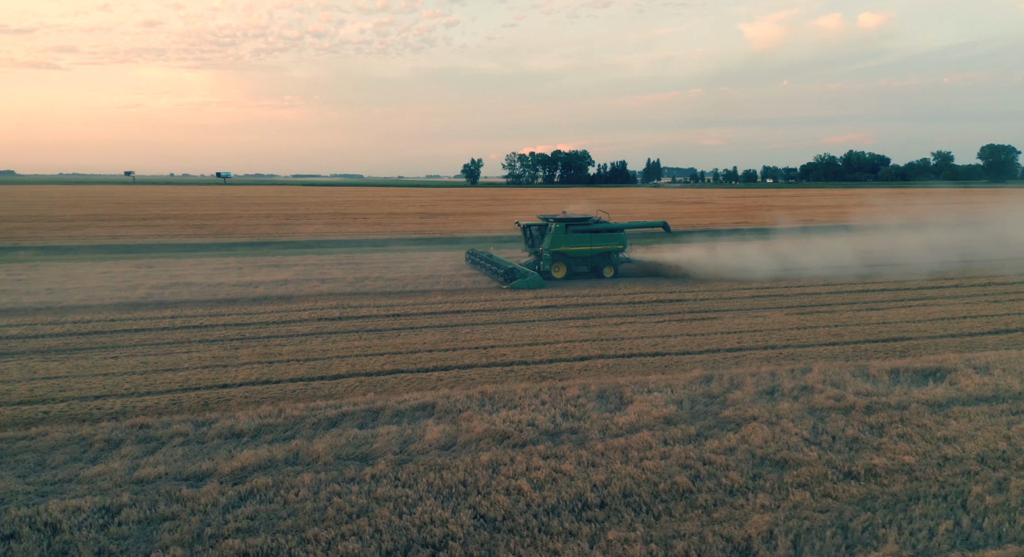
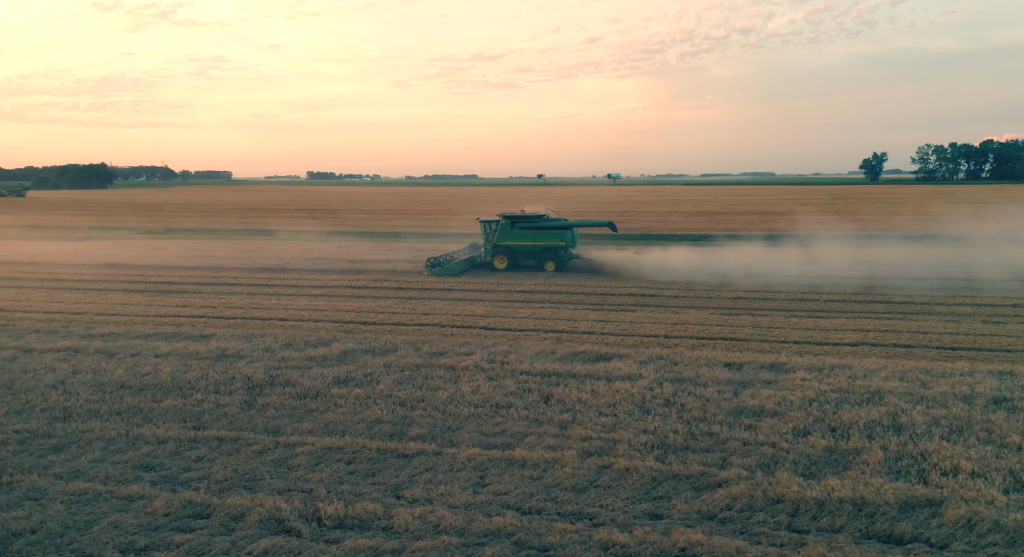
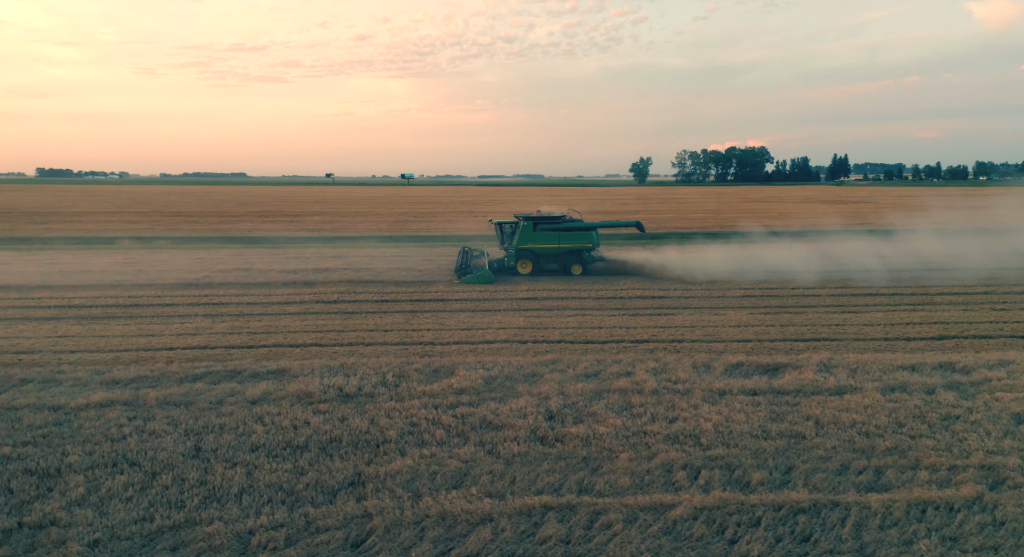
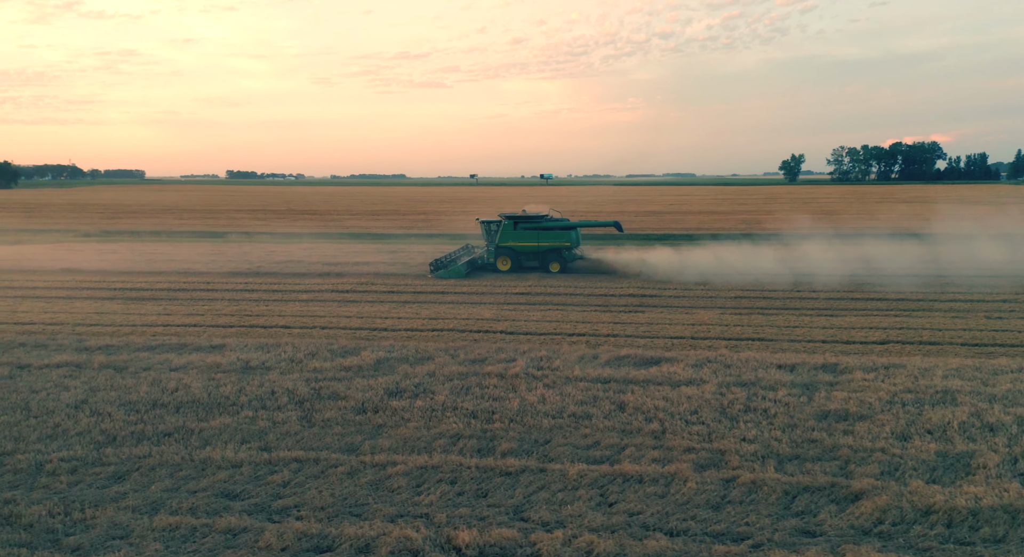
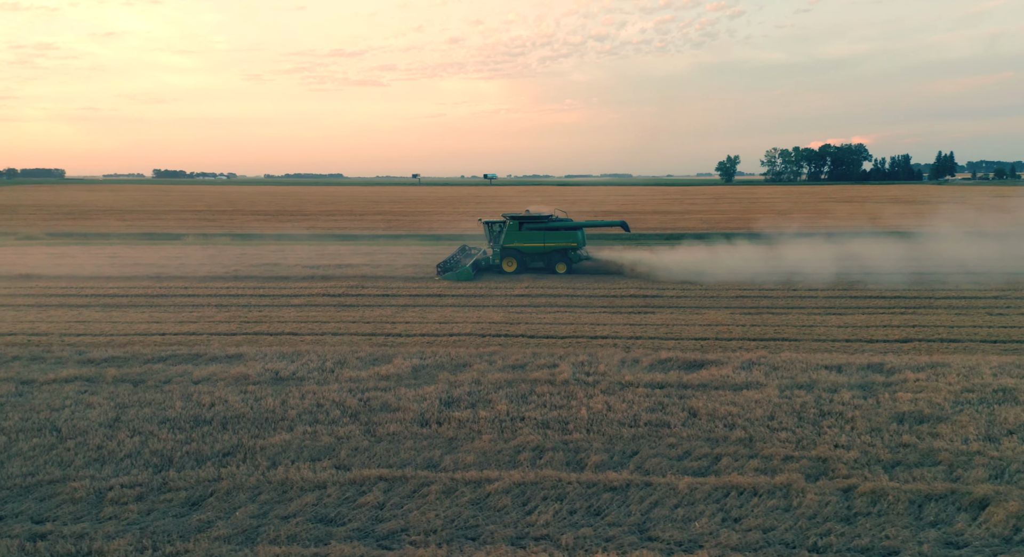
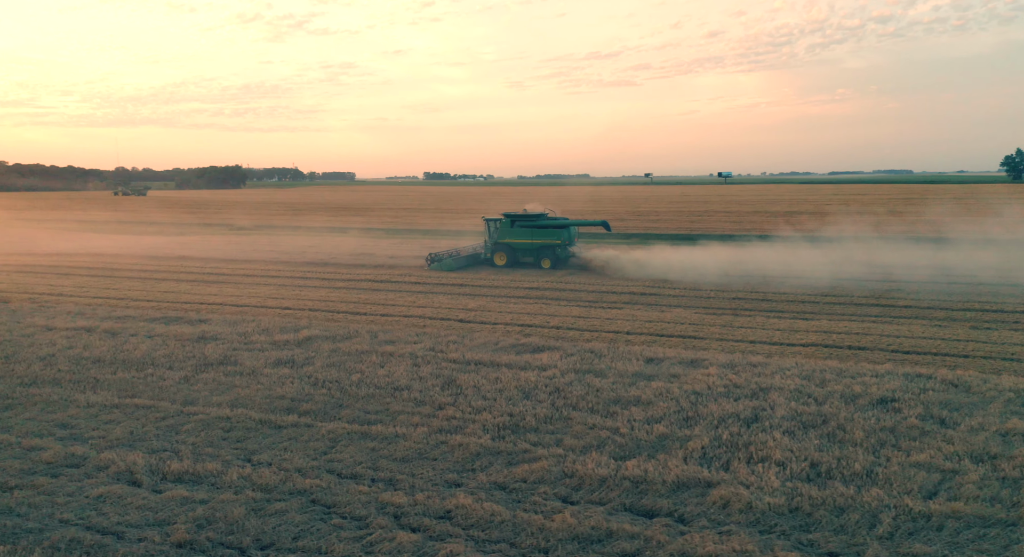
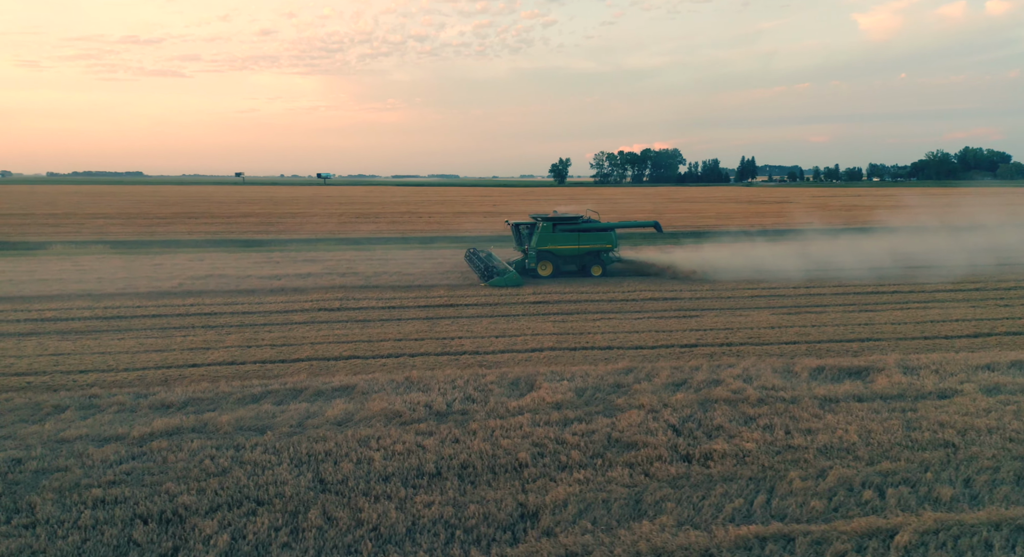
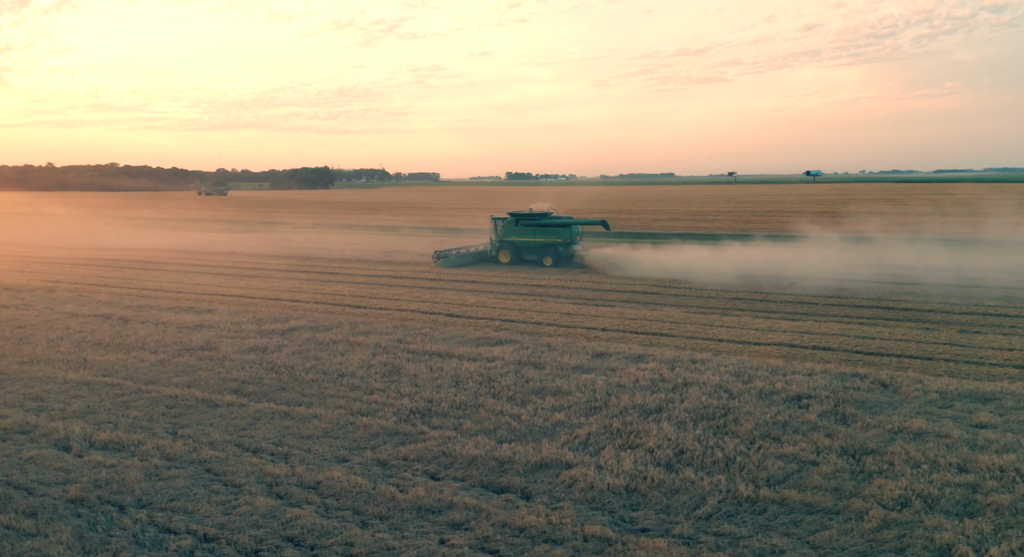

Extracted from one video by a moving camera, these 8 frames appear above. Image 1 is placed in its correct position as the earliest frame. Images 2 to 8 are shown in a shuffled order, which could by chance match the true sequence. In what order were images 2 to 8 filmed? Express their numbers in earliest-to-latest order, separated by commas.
7, 3, 5, 4, 2, 6, 8
